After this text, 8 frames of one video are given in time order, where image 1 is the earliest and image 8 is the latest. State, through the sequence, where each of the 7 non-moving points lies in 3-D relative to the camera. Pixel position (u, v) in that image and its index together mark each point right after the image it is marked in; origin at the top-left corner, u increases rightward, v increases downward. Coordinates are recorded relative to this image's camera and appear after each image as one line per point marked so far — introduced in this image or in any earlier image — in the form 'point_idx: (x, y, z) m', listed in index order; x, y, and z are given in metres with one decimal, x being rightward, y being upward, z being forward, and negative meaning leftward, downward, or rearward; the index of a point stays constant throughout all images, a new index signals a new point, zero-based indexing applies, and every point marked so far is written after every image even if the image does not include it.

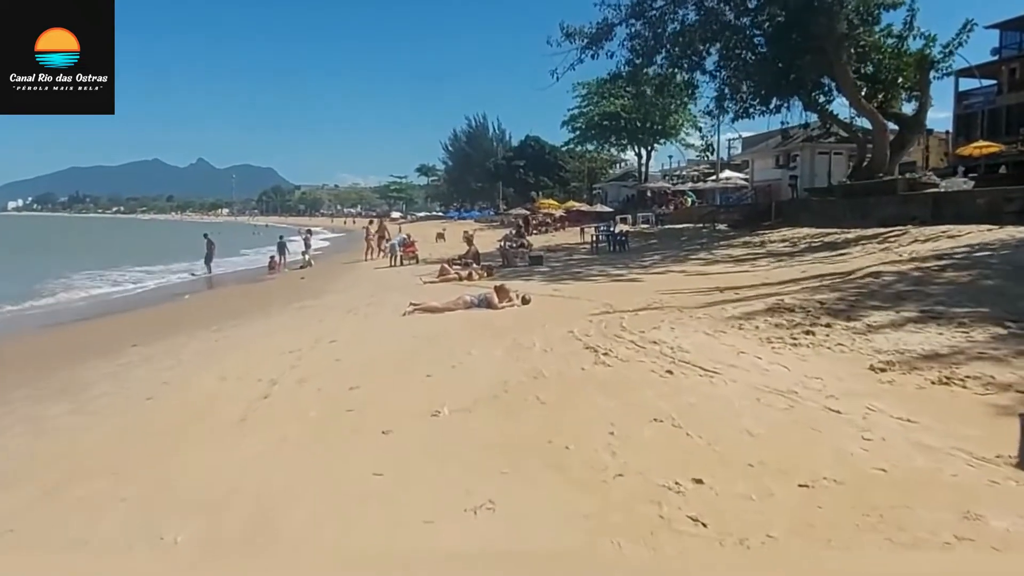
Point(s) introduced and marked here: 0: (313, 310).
0: (-4.7, -0.5, +17.0) m
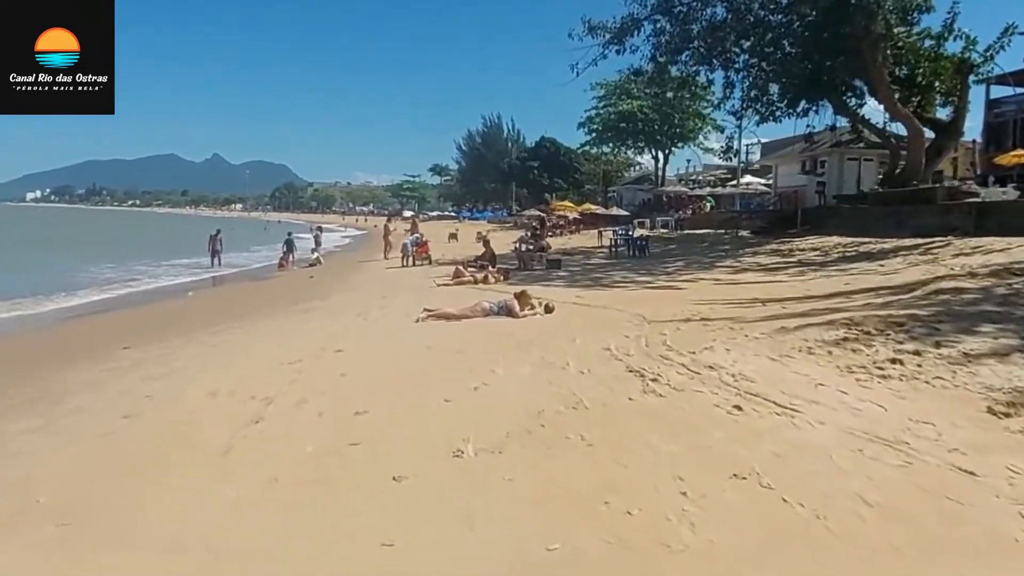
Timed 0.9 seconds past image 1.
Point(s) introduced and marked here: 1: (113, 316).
0: (-4.3, -0.6, +15.9) m
1: (-10.1, -0.8, +18.0) m
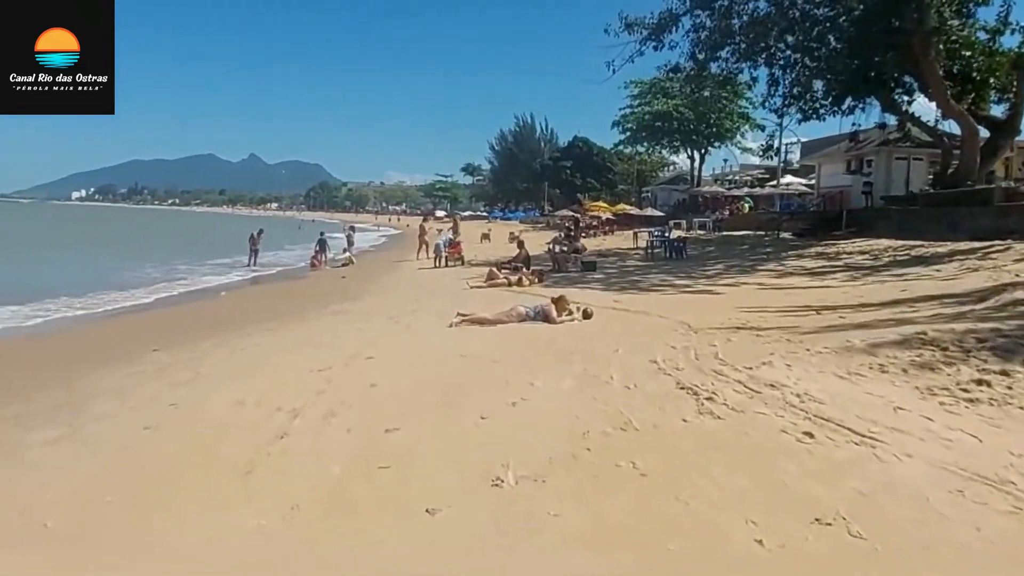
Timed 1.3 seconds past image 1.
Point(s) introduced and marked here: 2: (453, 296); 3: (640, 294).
0: (-3.5, -0.6, +15.5) m
1: (-9.3, -0.8, +17.9) m
2: (-1.6, -0.2, +18.8) m
3: (+3.3, -0.2, +18.5) m
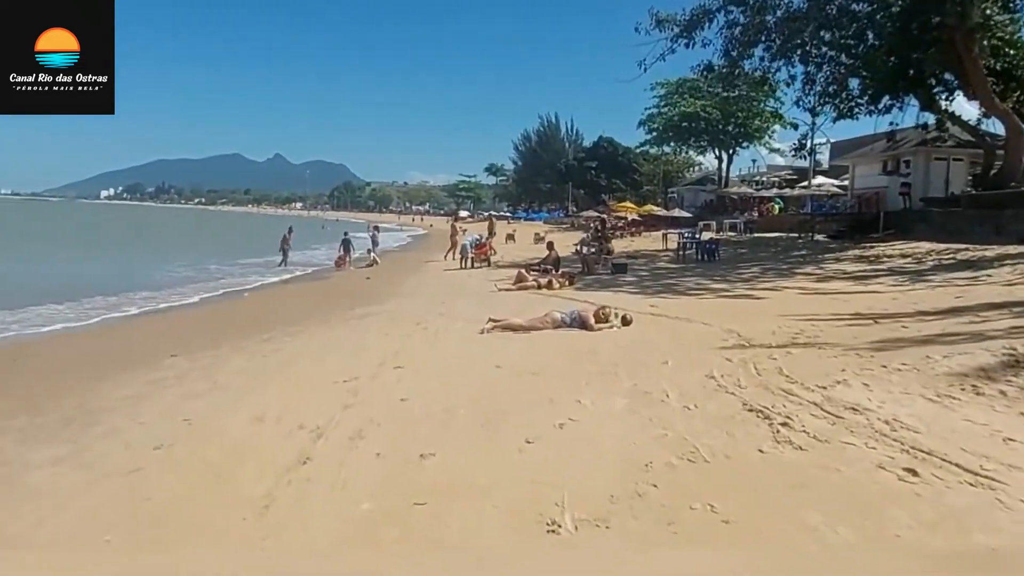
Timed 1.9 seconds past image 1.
0: (-2.8, -0.7, +14.9) m
1: (-8.5, -0.8, +17.5) m
2: (-0.8, -0.3, +18.1) m
3: (+4.1, -0.3, +17.7) m
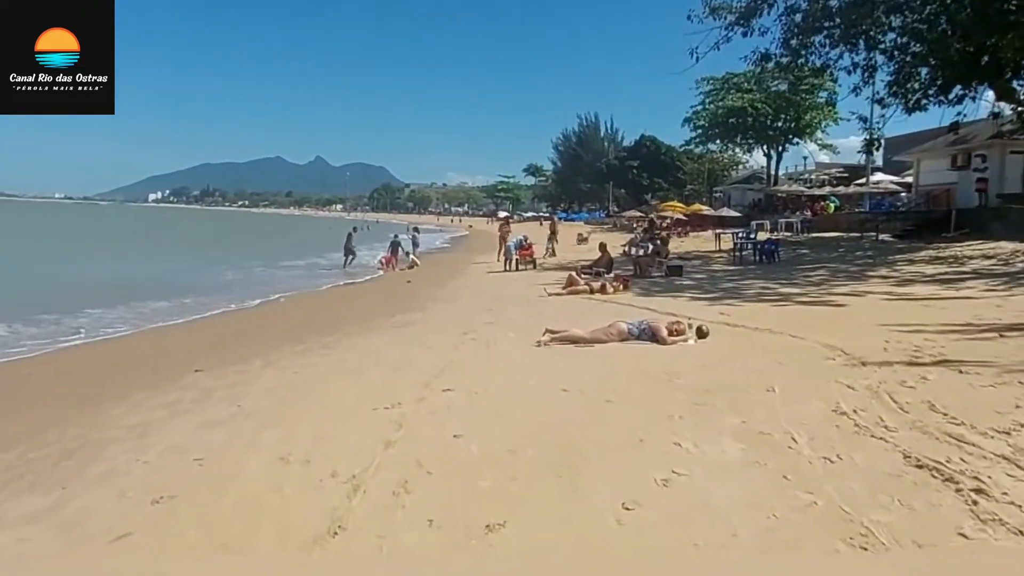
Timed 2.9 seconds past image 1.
0: (-1.8, -0.8, +13.7) m
1: (-7.3, -0.9, +16.5) m
2: (+0.5, -0.4, +16.7) m
3: (+5.3, -0.4, +16.1) m
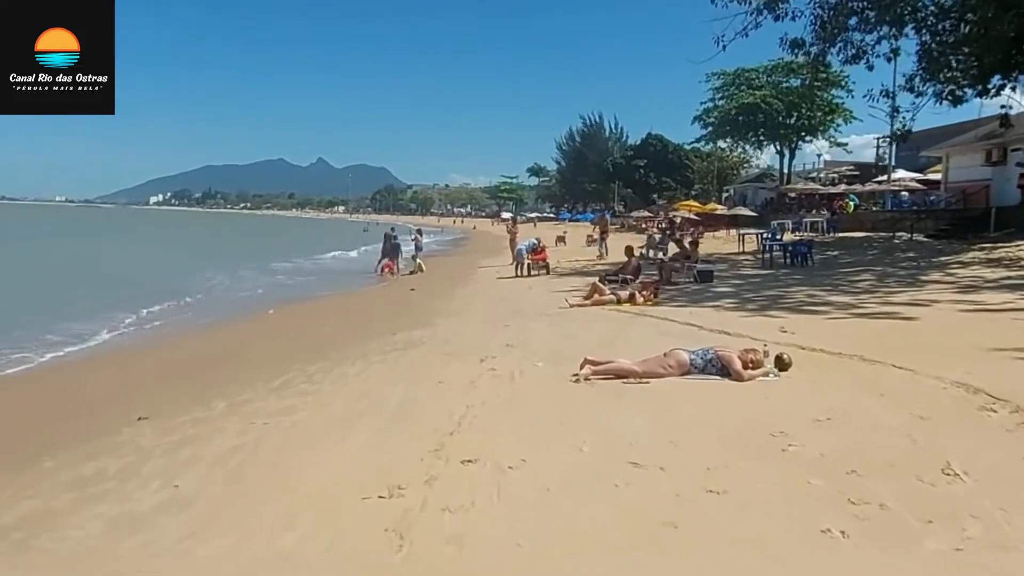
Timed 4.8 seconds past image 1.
0: (-1.4, -1.0, +11.4) m
1: (-6.9, -1.2, +14.3) m
2: (+0.9, -0.7, +14.5) m
3: (+5.7, -0.6, +13.8) m
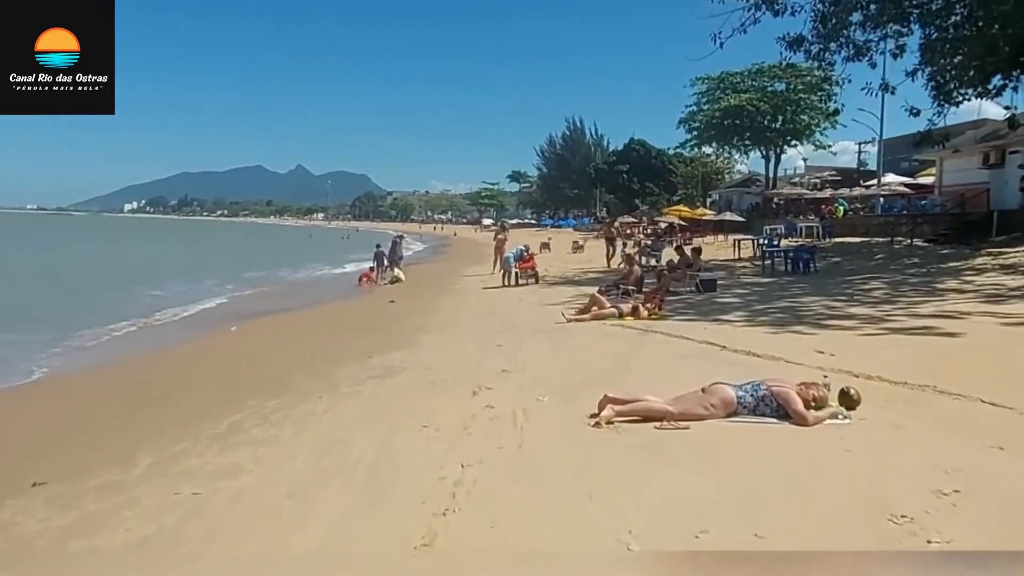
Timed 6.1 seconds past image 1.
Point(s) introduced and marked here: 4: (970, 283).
0: (-1.4, -1.3, +9.7) m
1: (-7.0, -1.5, +12.4) m
2: (+0.7, -0.9, +12.8) m
3: (+5.6, -0.8, +12.3) m
4: (+13.0, +0.1, +20.0) m
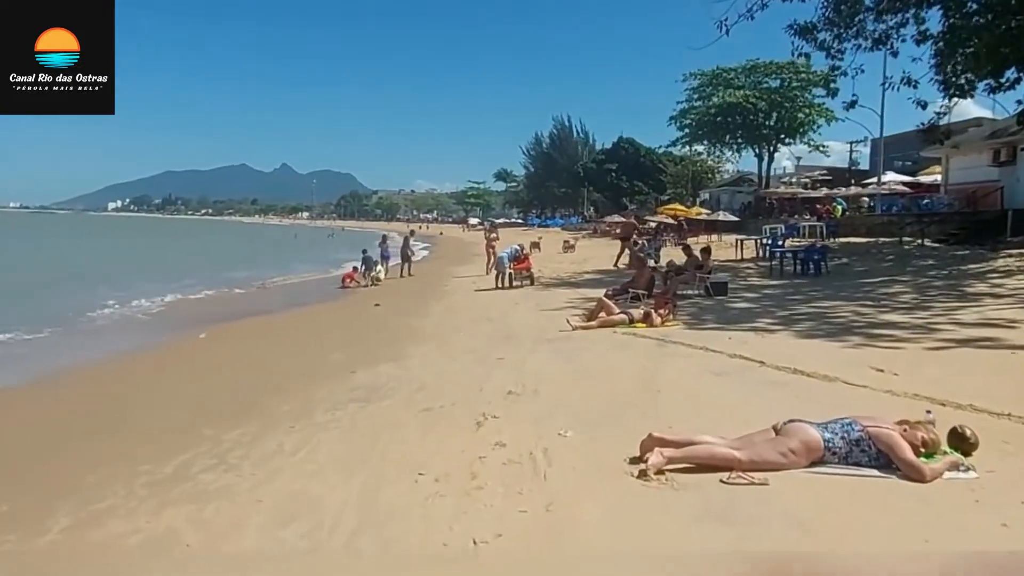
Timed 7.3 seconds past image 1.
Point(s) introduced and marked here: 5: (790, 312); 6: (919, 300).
0: (-1.3, -1.4, +8.1) m
1: (-6.9, -1.6, +10.7) m
2: (+0.8, -1.0, +11.2) m
3: (+5.6, -0.9, +10.8) m
4: (+12.9, 0.0, +18.7) m
5: (+6.1, -0.5, +15.5) m
6: (+9.7, -0.3, +16.9) m
